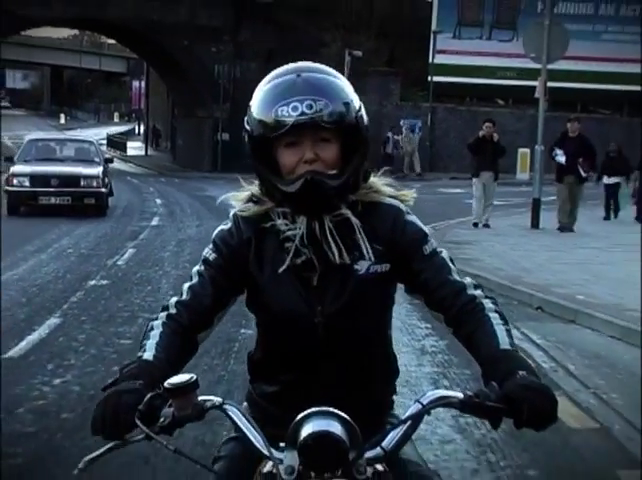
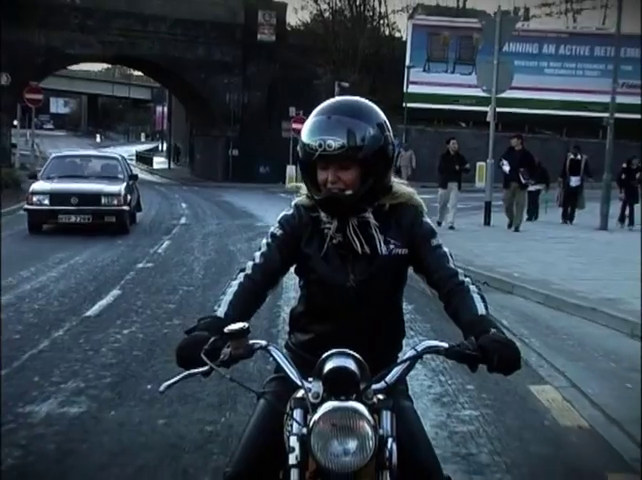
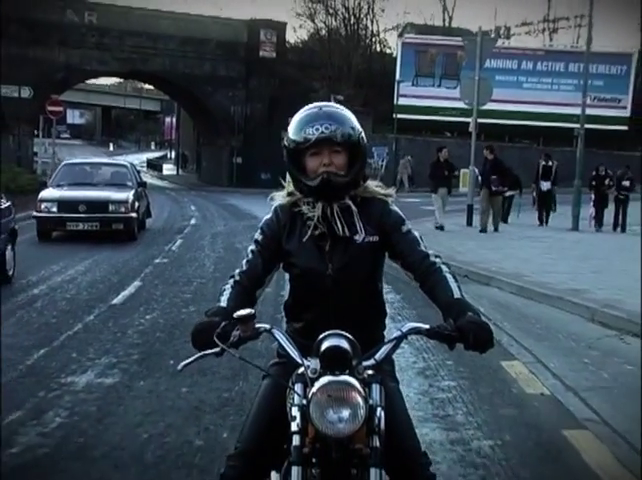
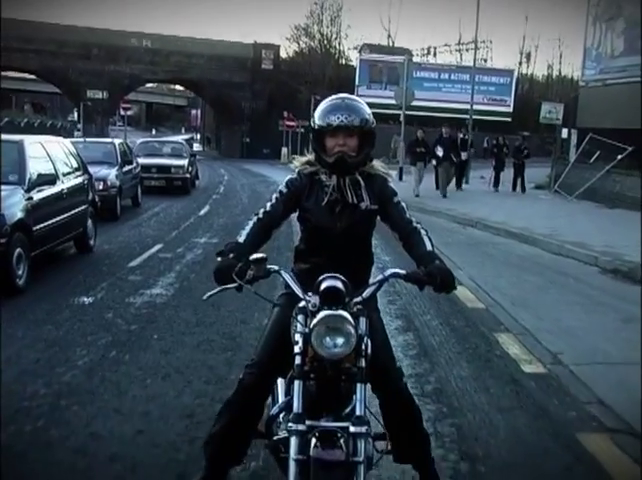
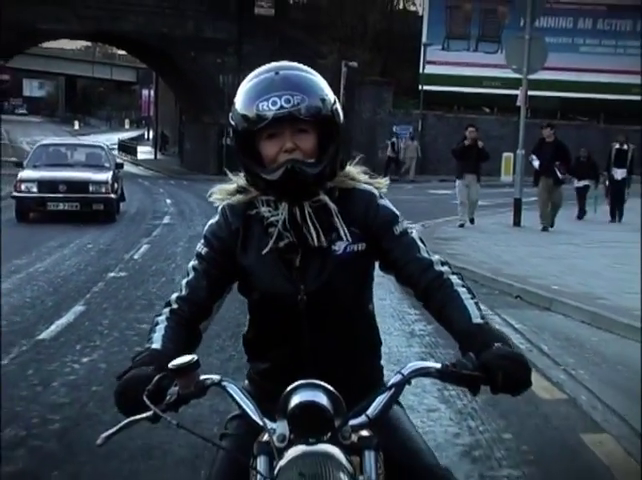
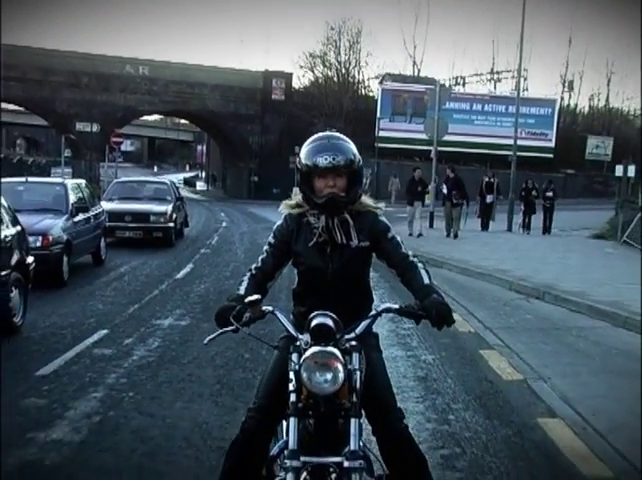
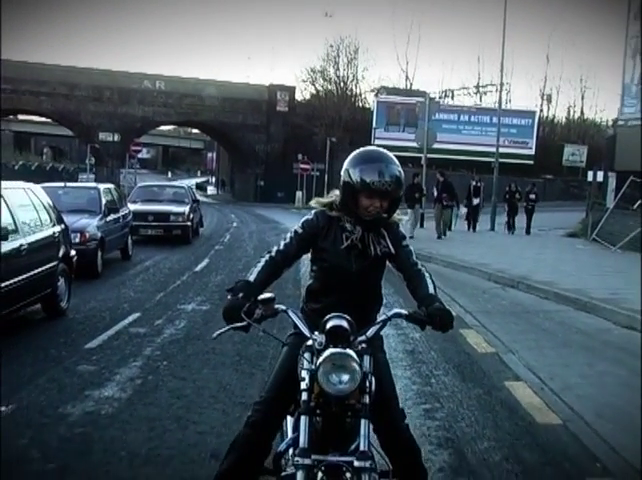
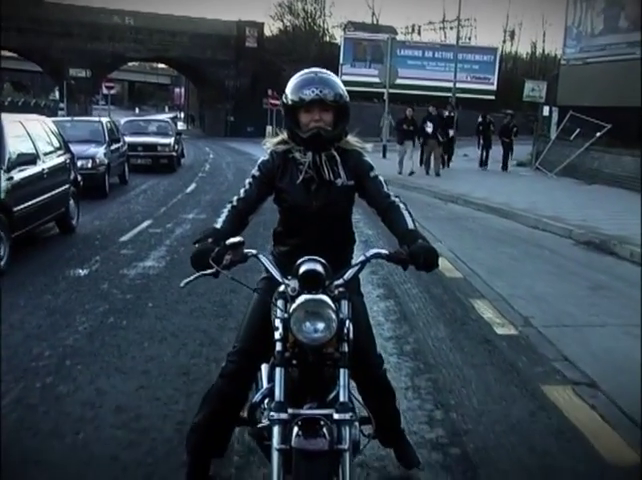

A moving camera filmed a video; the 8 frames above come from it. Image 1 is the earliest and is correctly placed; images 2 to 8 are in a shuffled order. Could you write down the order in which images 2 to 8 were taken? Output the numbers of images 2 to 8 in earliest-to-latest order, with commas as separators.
5, 2, 3, 6, 7, 4, 8
